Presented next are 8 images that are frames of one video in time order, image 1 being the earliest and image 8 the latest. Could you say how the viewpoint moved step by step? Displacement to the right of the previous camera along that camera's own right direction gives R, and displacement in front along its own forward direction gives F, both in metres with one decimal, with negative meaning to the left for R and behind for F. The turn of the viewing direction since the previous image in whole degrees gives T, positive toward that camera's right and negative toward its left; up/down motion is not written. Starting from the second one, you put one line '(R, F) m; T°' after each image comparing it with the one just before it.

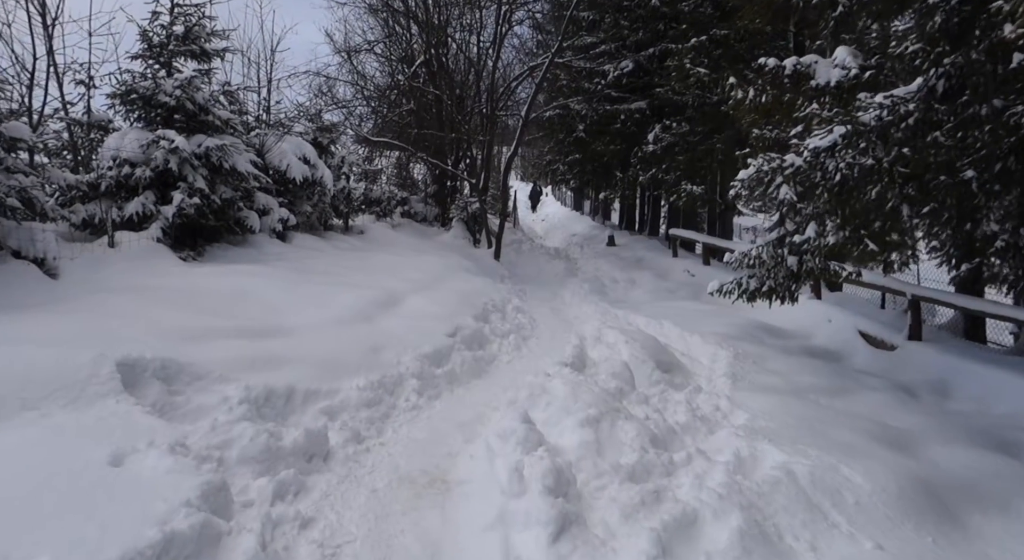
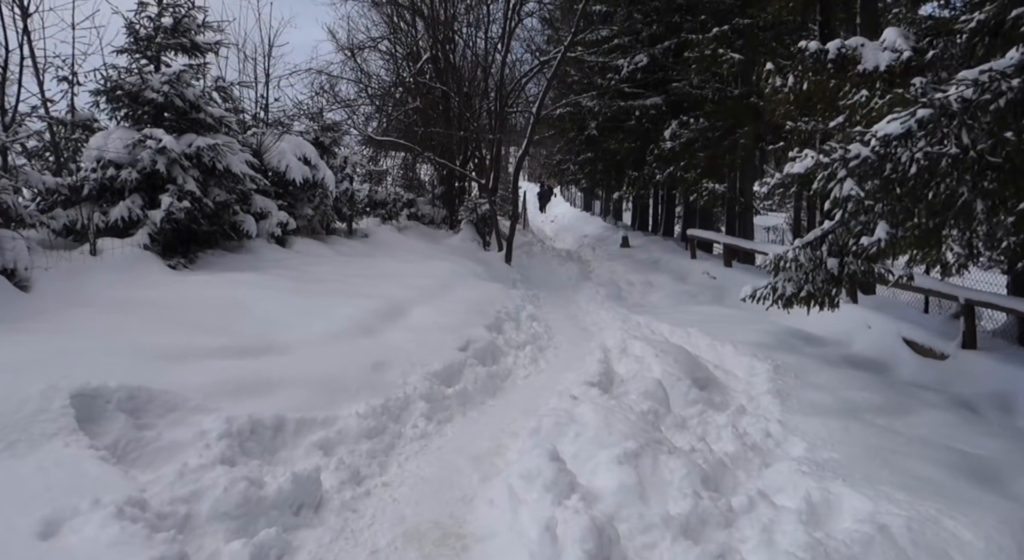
(-0.1, +0.6) m; -1°
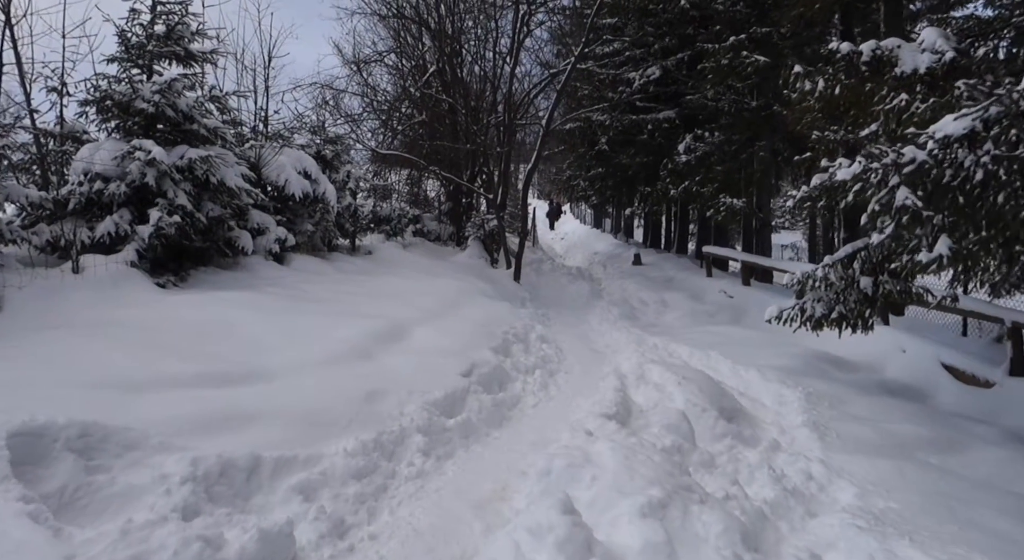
(0.0, +0.5) m; -1°
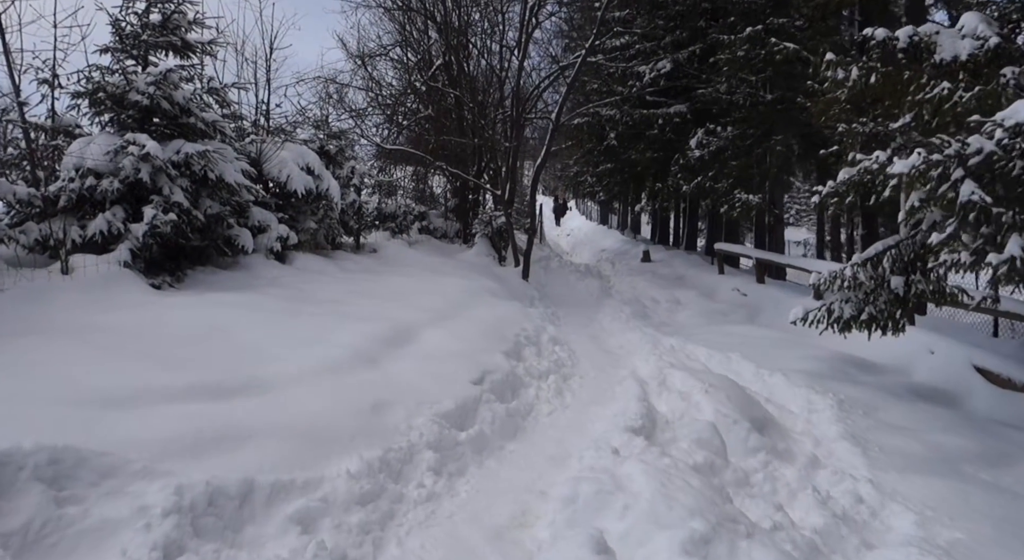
(-0.1, +0.4) m; 0°
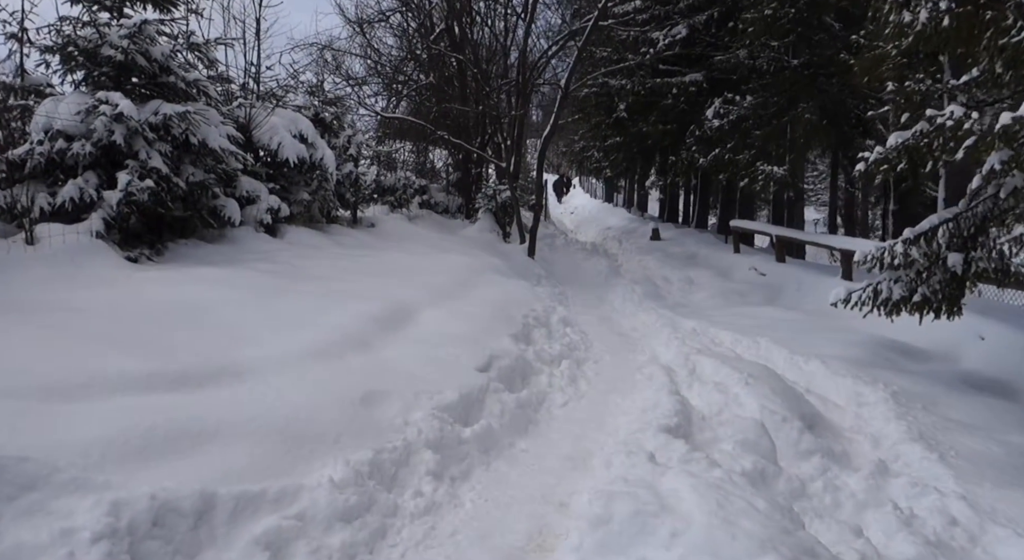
(-0.1, +0.7) m; 0°
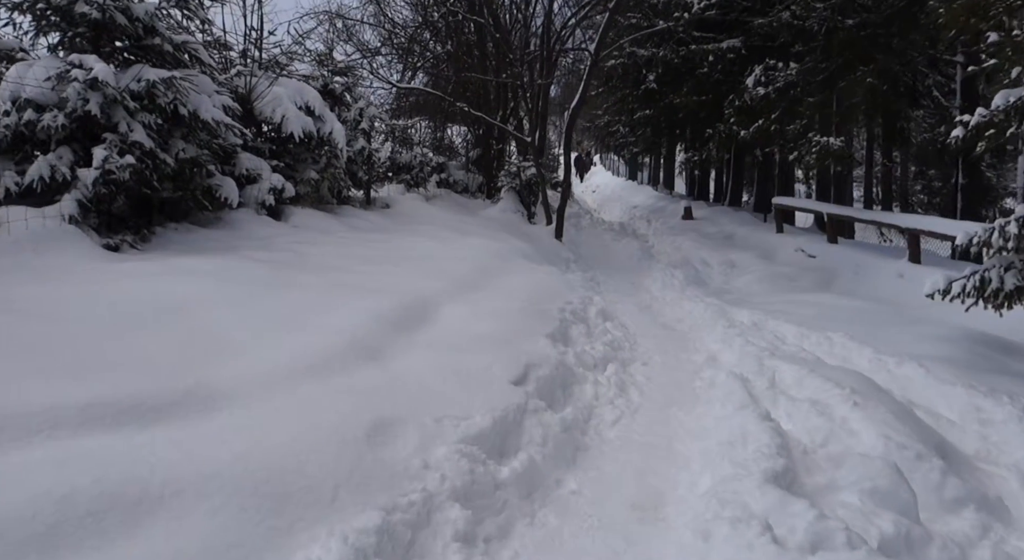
(-0.2, +0.9) m; -2°
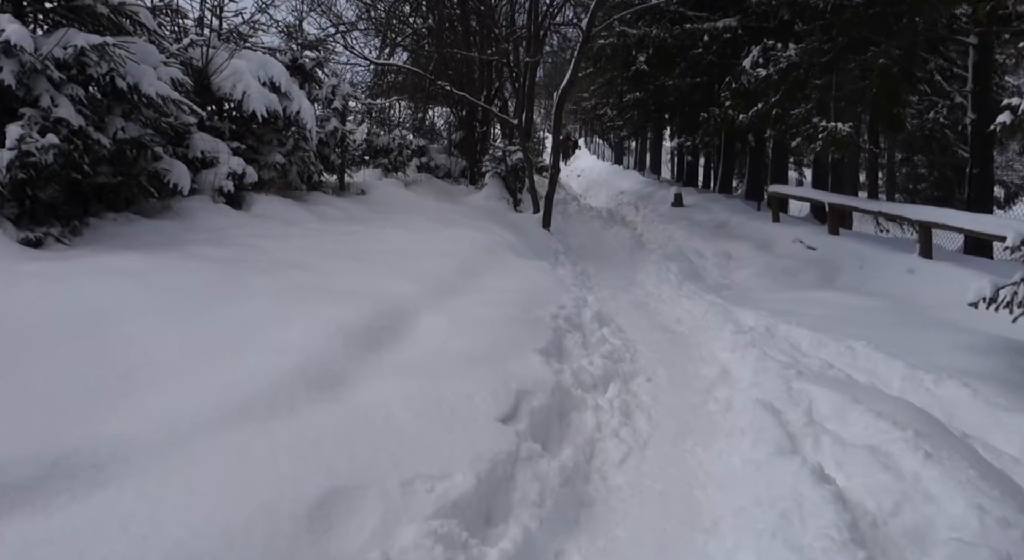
(0.0, +0.8) m; +2°
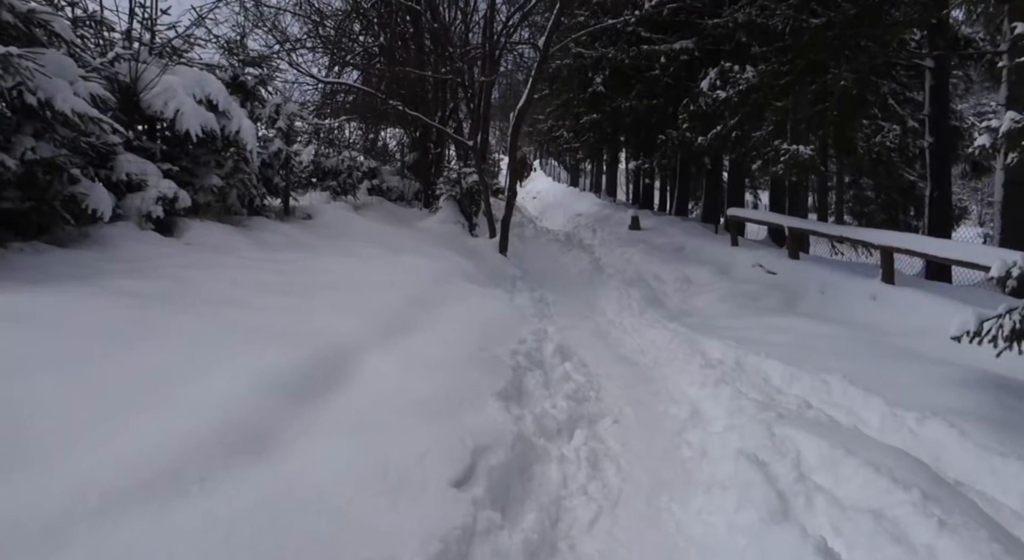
(0.0, +0.4) m; +4°
